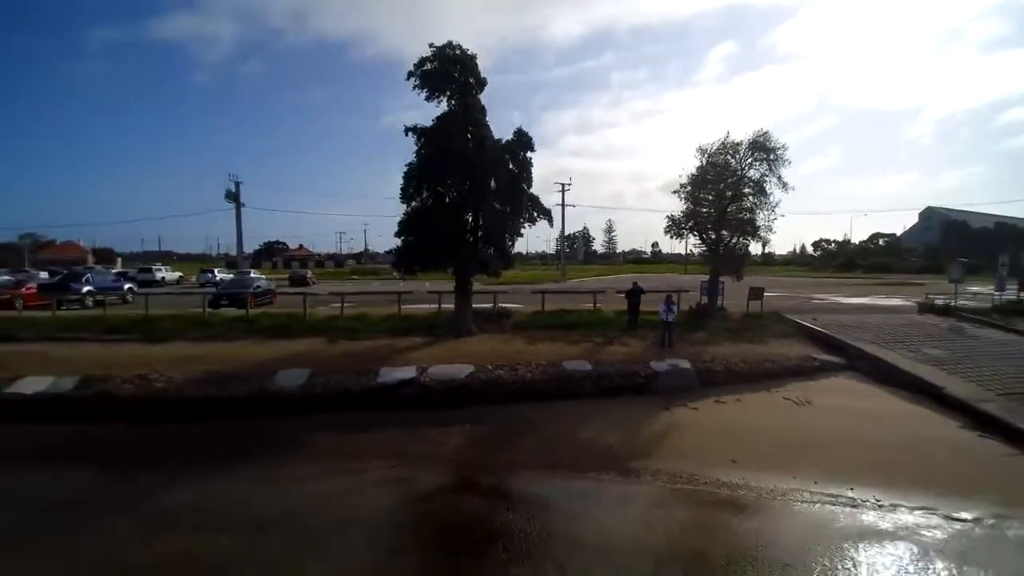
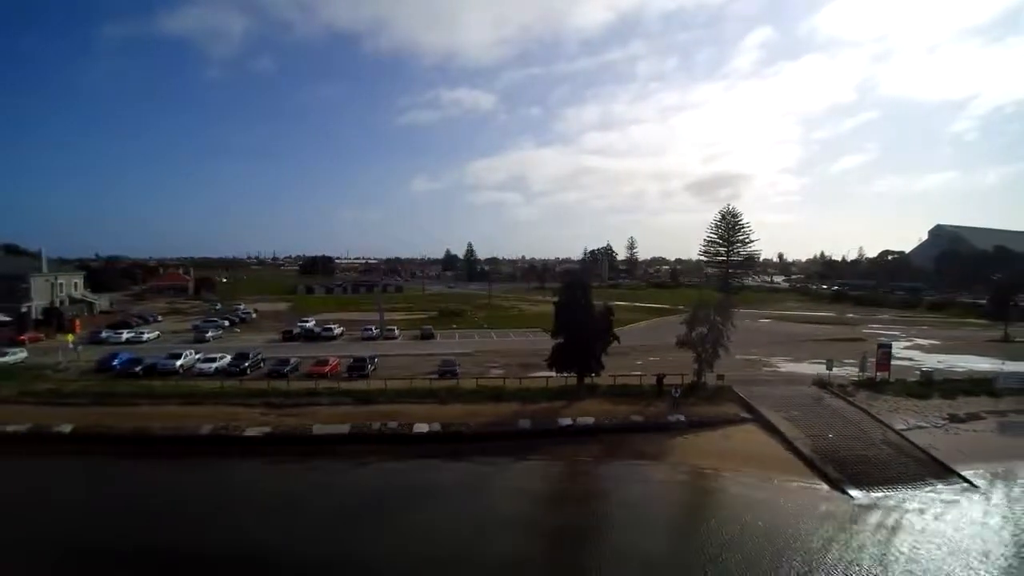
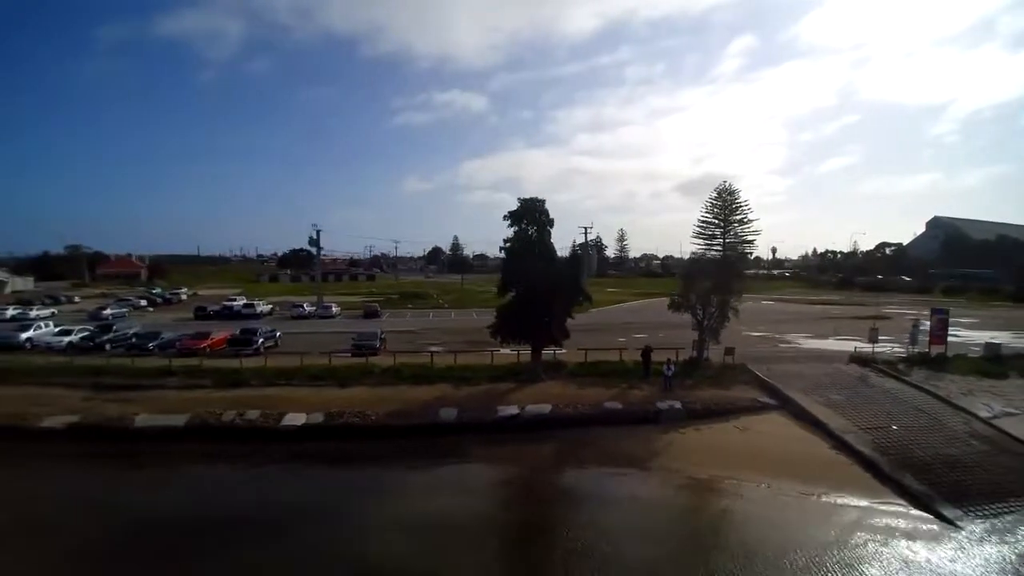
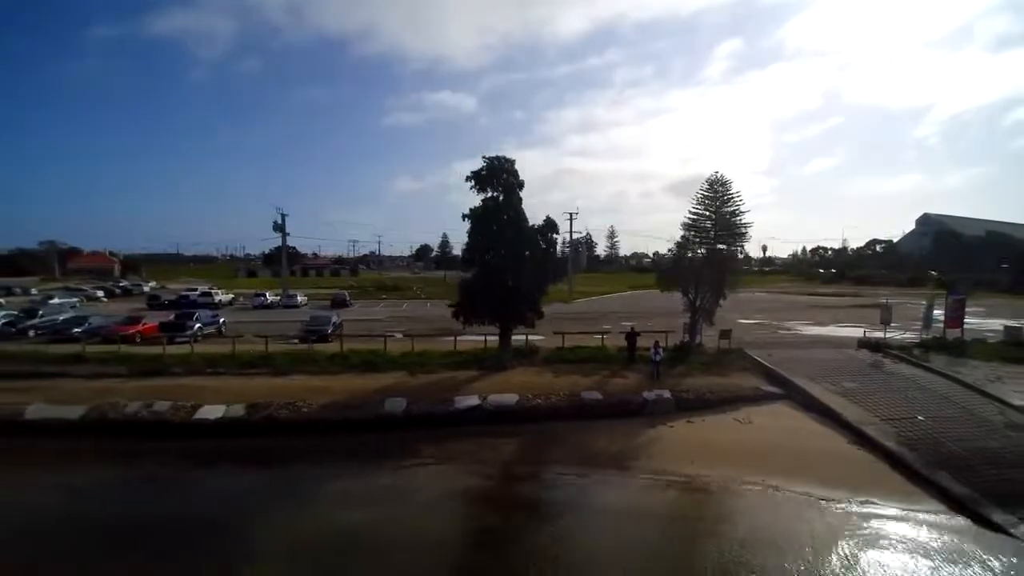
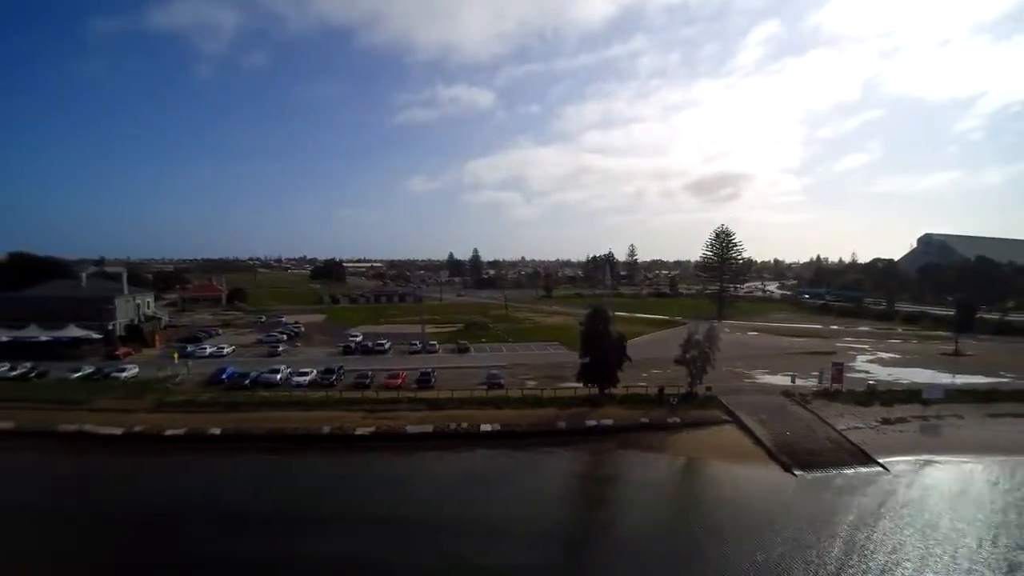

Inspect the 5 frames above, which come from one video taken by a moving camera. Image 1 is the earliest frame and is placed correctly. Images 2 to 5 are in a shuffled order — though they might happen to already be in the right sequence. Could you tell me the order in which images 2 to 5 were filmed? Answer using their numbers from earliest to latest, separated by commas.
4, 3, 2, 5
